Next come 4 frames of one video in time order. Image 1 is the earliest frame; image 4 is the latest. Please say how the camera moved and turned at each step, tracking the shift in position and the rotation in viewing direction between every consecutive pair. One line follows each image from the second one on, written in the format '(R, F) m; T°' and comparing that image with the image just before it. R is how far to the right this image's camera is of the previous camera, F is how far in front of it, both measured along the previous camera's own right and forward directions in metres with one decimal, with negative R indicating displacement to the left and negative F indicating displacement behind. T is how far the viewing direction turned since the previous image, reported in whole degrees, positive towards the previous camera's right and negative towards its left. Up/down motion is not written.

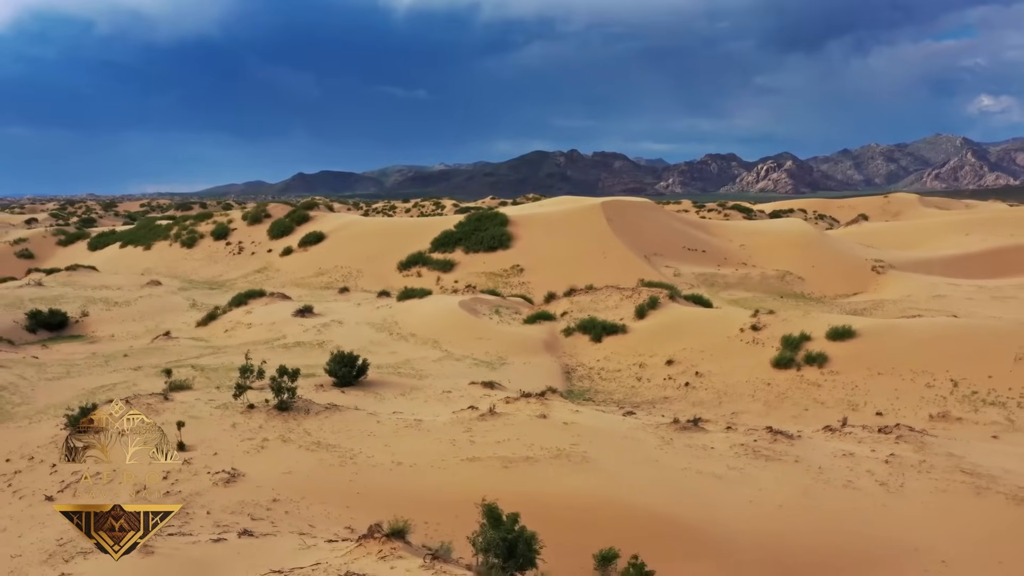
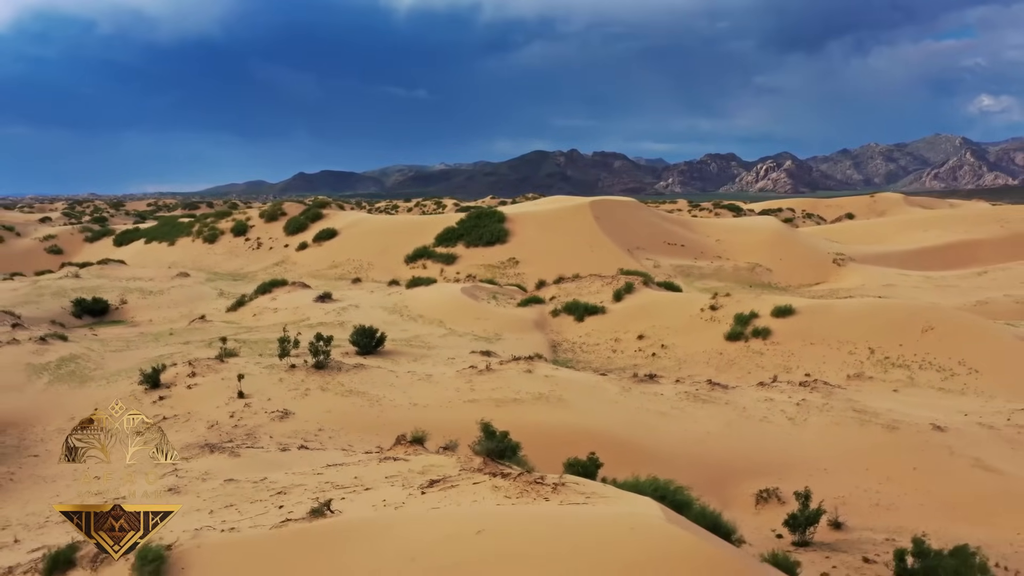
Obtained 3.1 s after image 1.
(+0.1, -1.8) m; 0°
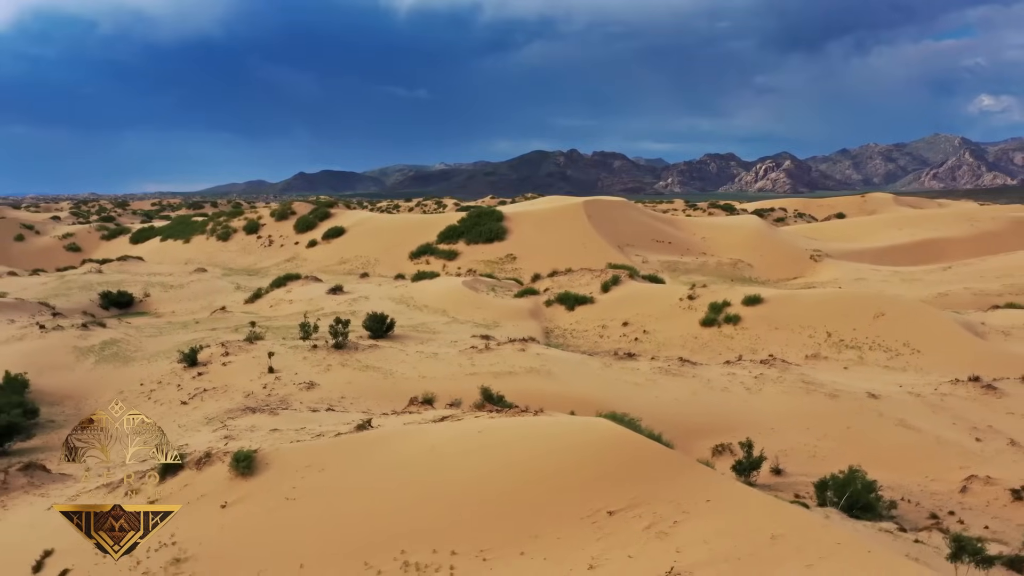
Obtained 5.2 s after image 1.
(+0.1, -1.3) m; 0°
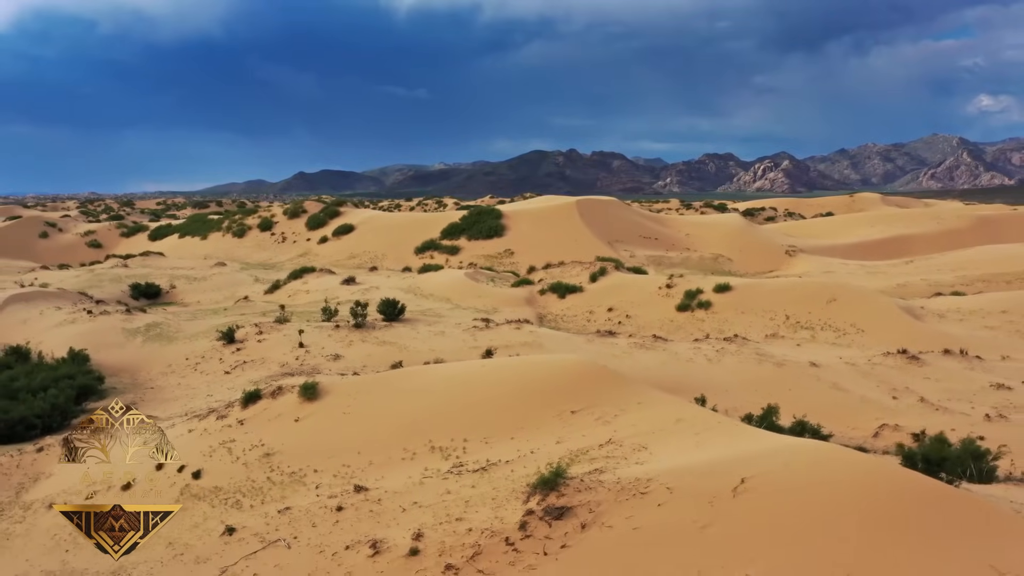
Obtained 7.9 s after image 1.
(+0.1, -1.7) m; 0°
